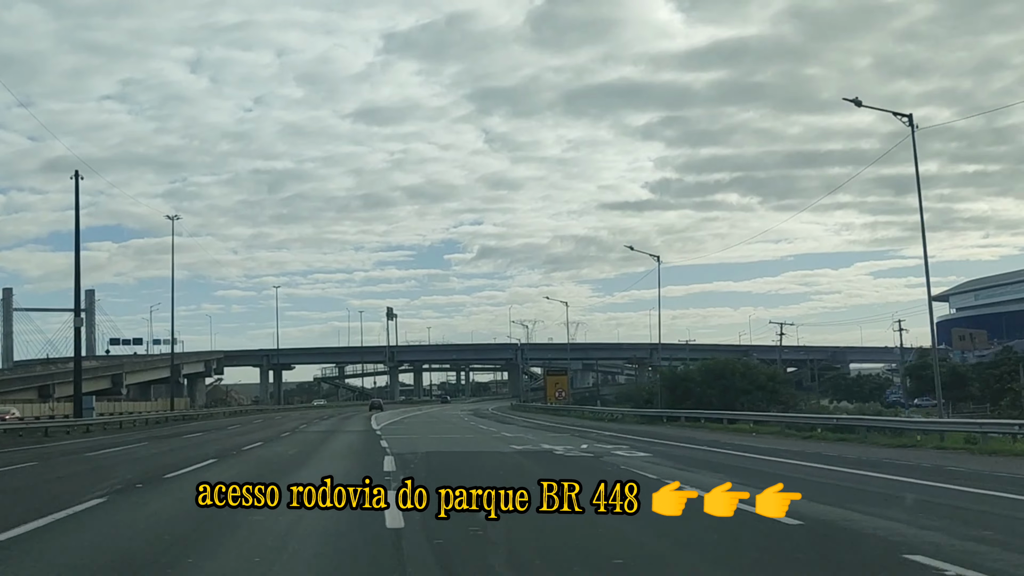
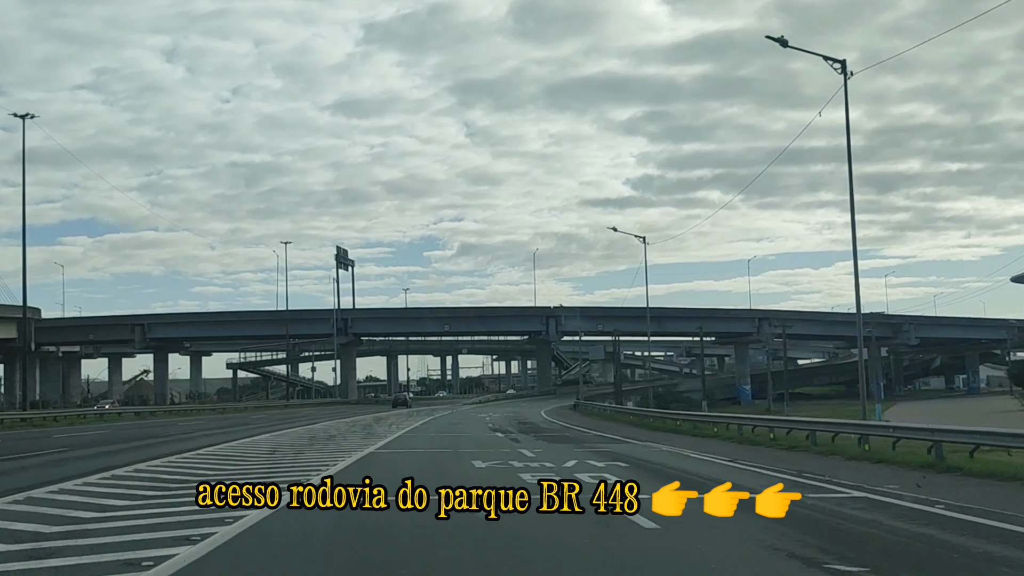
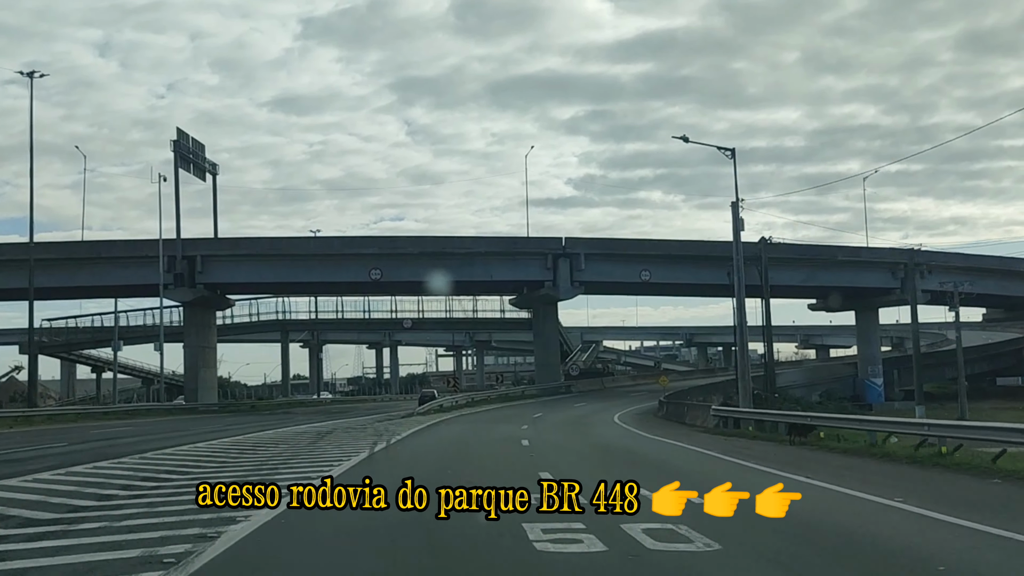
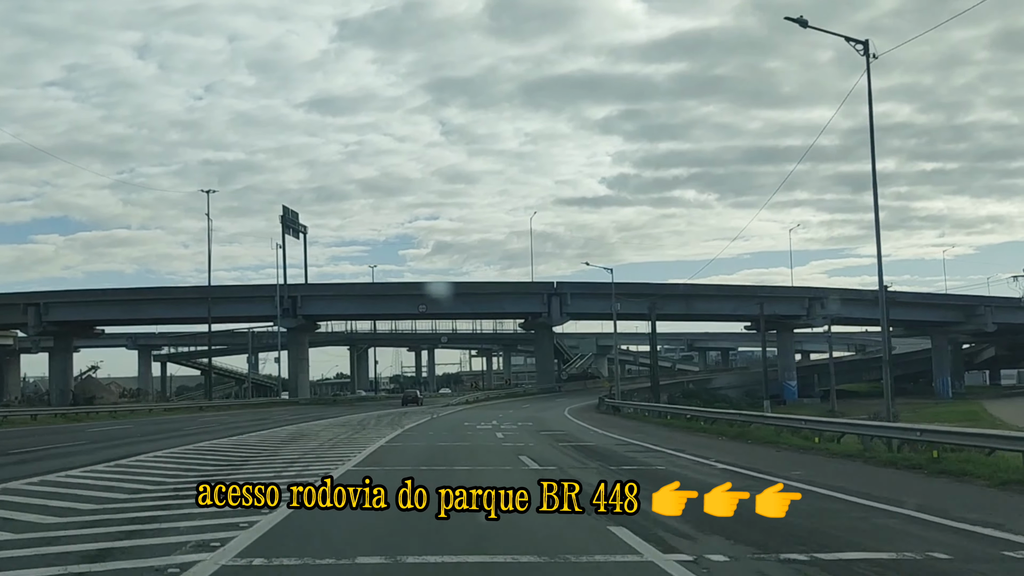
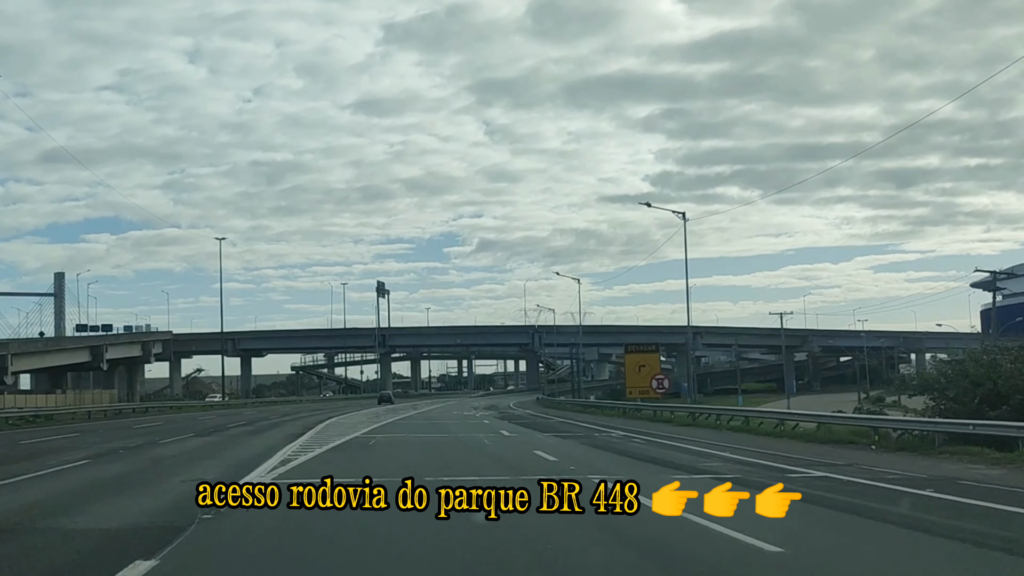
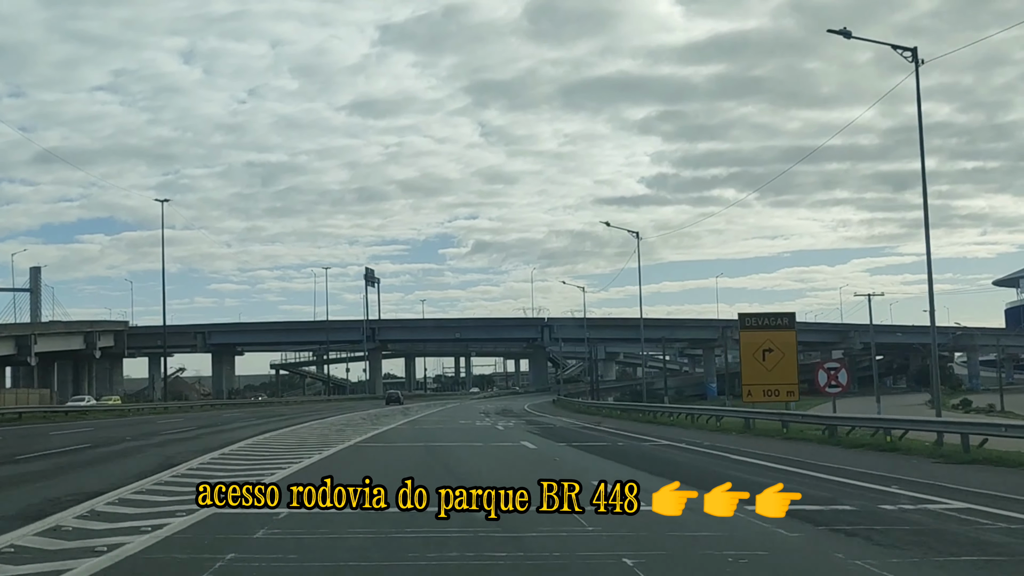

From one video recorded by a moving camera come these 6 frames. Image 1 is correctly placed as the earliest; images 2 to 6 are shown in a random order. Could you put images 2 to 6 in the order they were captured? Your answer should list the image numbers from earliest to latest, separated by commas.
5, 6, 2, 4, 3
